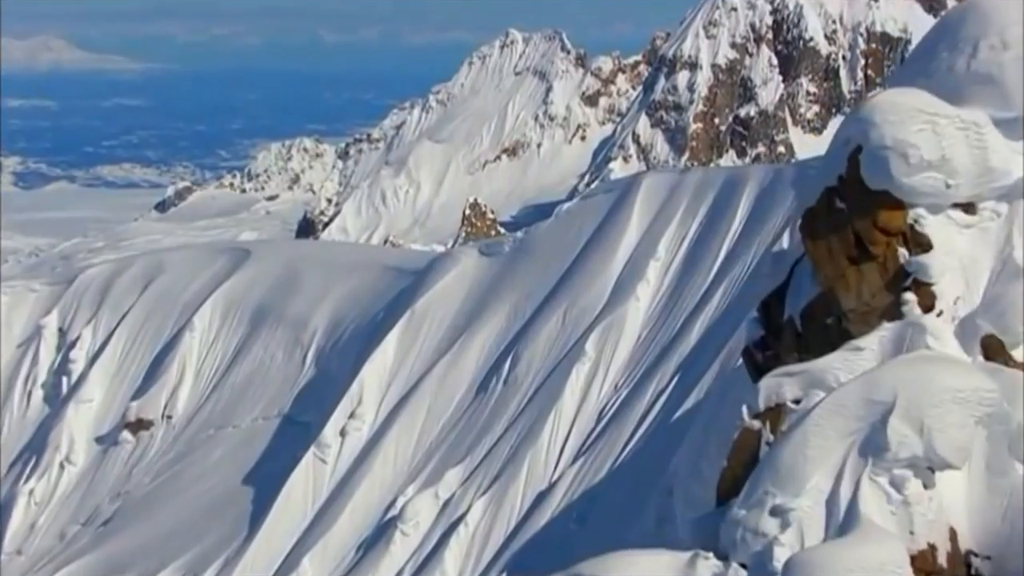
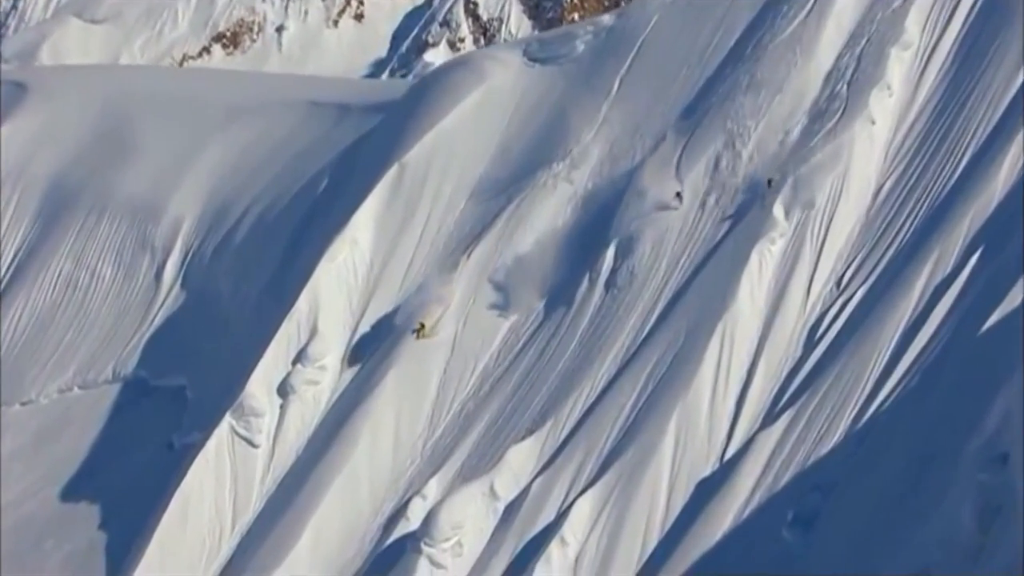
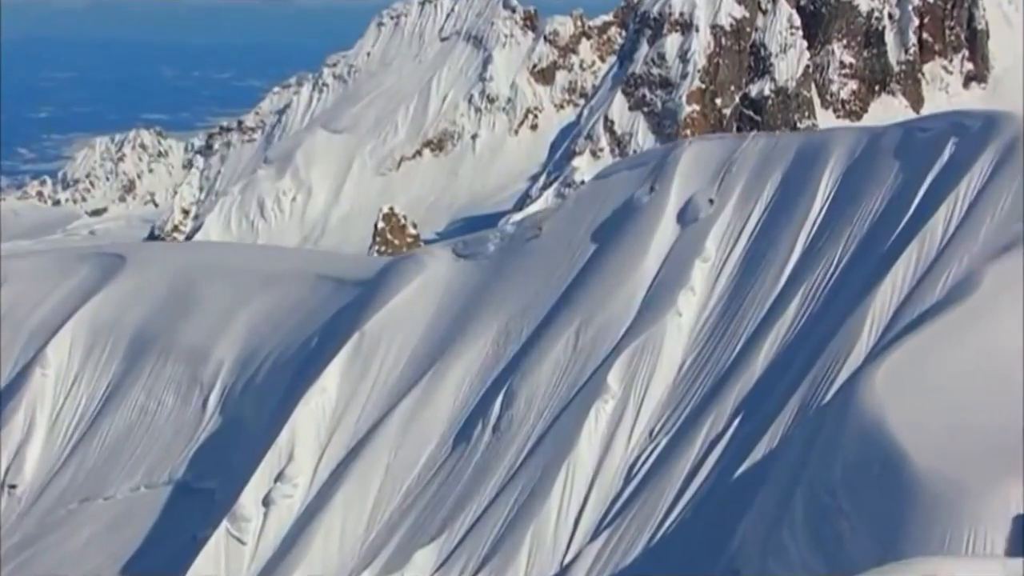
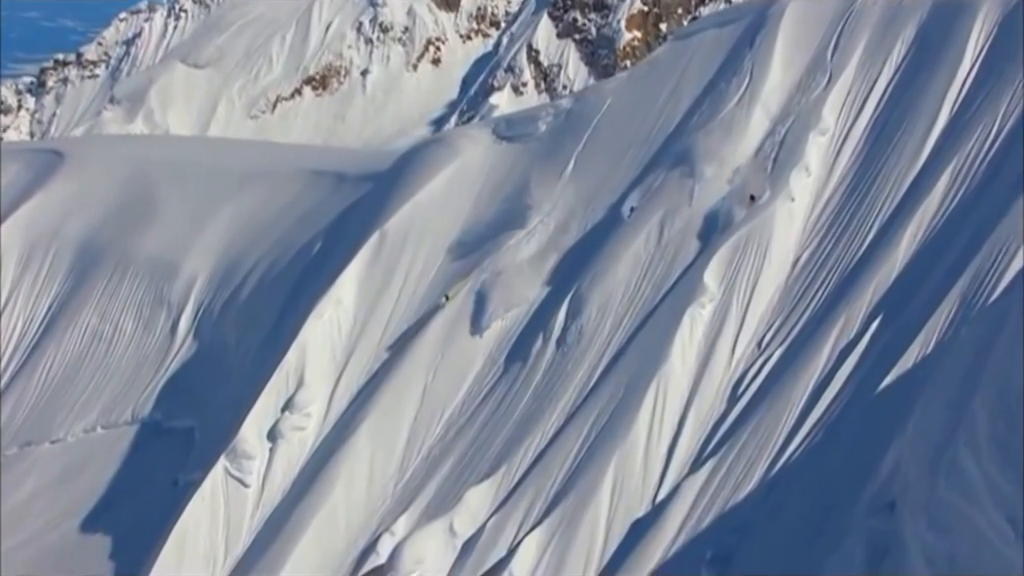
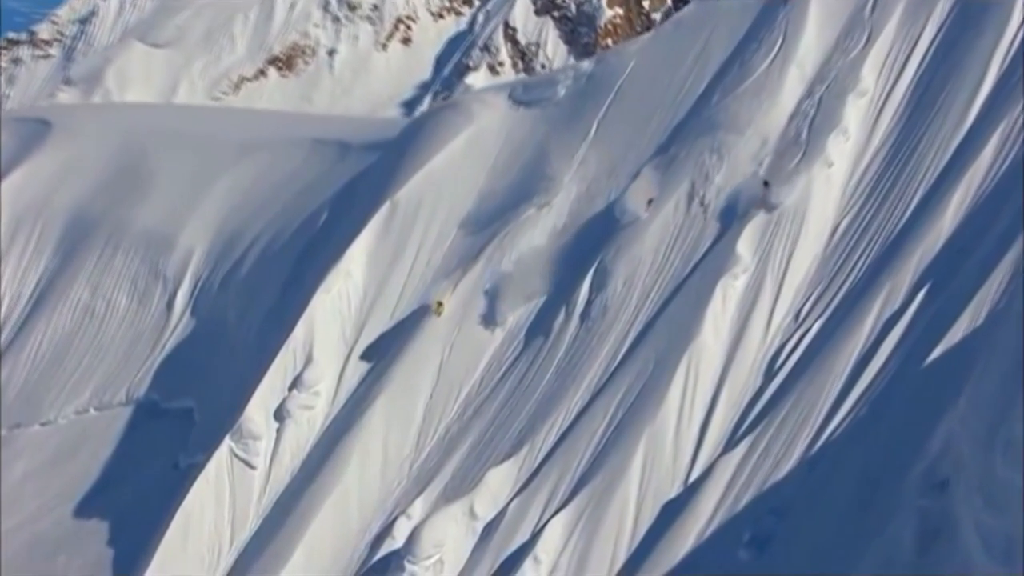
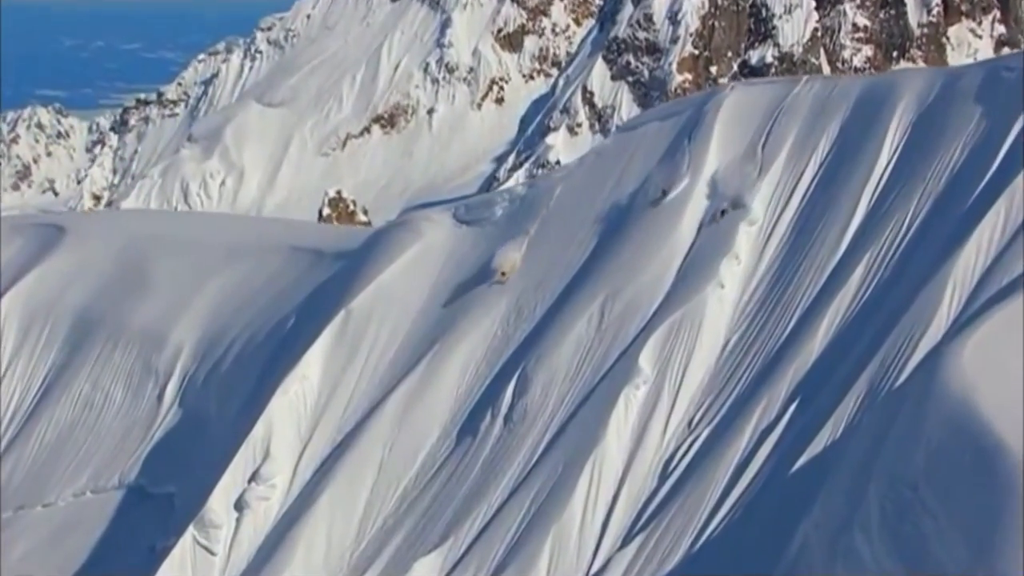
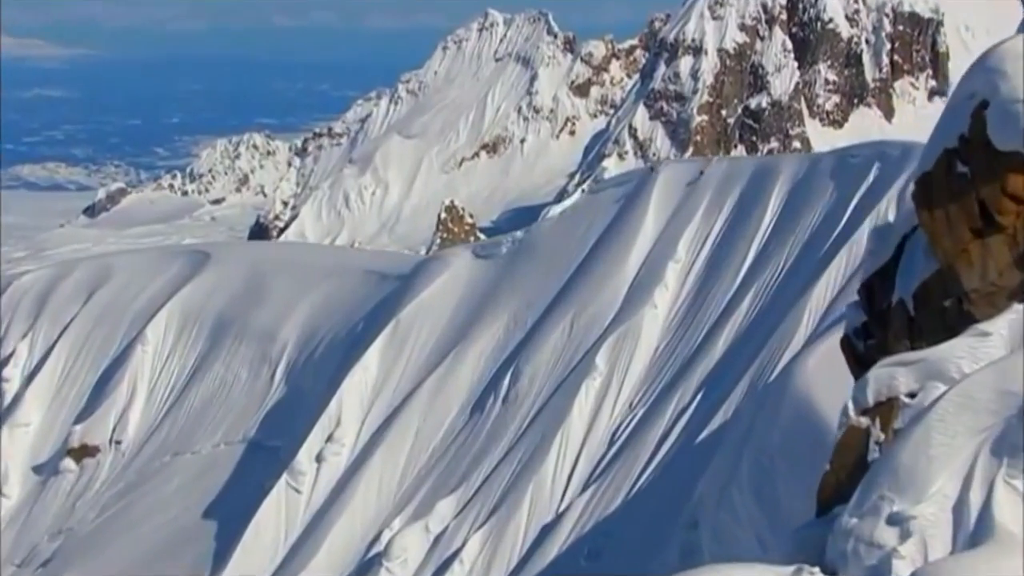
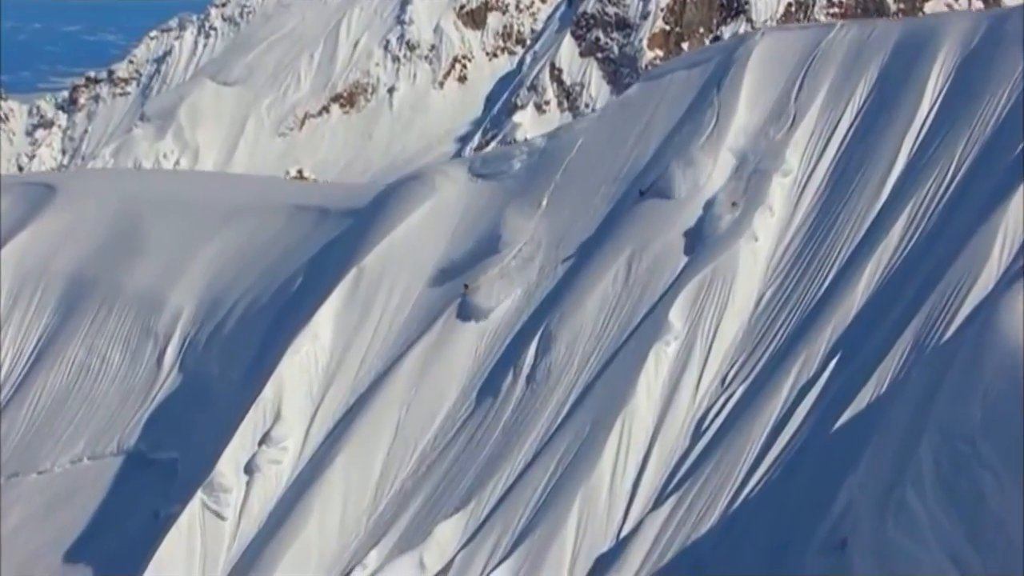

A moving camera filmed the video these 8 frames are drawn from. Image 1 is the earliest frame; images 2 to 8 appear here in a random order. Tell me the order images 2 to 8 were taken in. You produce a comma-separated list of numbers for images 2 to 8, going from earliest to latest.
7, 3, 6, 8, 4, 5, 2
